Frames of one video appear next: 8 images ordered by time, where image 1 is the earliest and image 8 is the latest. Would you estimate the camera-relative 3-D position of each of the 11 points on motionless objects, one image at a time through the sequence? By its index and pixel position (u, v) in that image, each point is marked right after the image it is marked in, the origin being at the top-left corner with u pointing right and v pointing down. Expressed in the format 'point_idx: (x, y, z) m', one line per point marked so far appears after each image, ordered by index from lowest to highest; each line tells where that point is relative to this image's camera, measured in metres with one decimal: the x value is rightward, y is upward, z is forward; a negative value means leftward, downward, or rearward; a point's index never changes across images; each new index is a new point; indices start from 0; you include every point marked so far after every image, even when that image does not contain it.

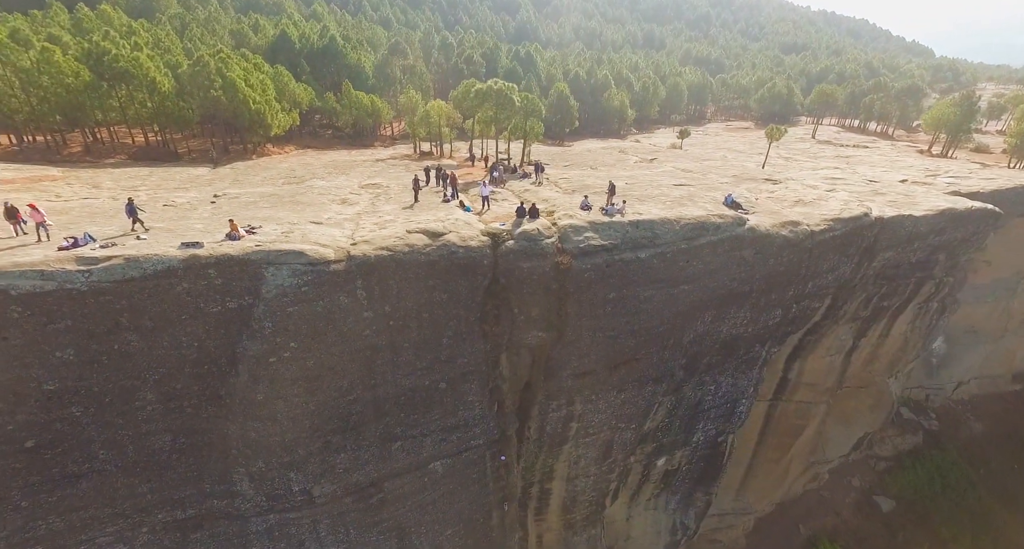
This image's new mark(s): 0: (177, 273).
0: (-6.9, 0.0, +9.7) m
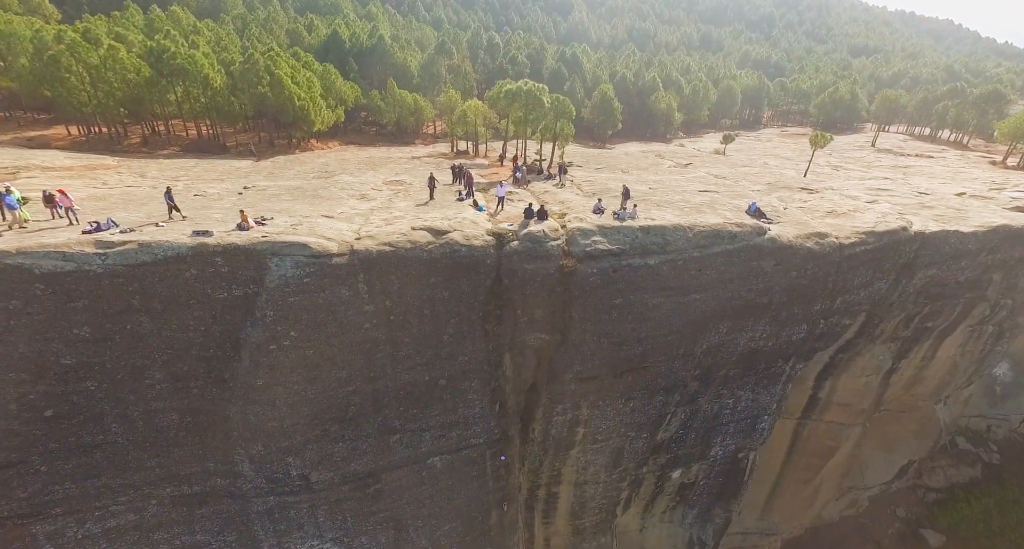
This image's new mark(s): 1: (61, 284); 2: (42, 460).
0: (-7.1, +0.3, +10.2) m
1: (-9.2, -0.2, +9.6) m
2: (-10.6, -4.1, +10.6) m
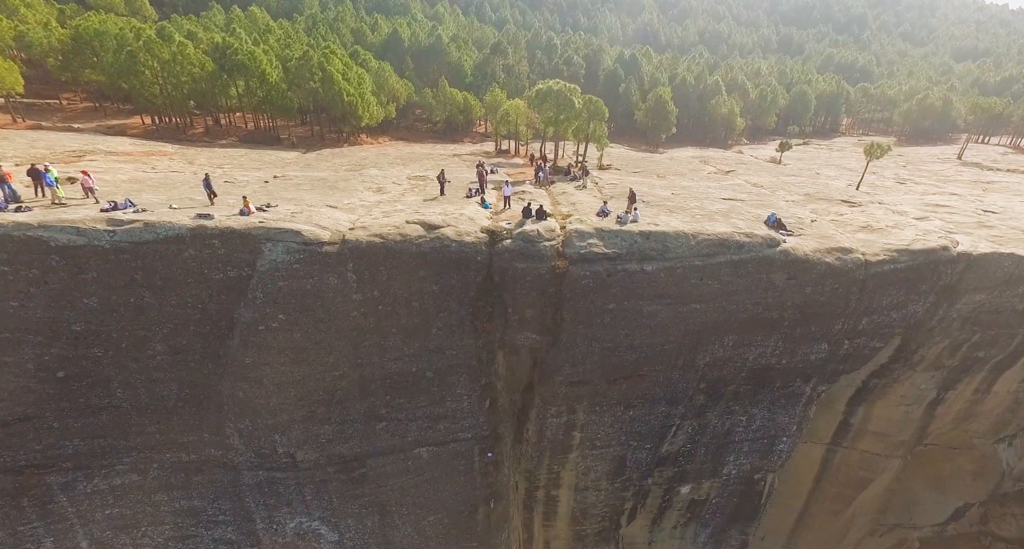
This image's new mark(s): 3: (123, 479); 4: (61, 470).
0: (-7.5, +0.8, +10.8) m
1: (-9.7, +0.4, +10.4) m
2: (-11.2, -3.5, +11.6) m
3: (-10.6, -5.6, +12.9) m
4: (-11.8, -5.1, +12.4) m
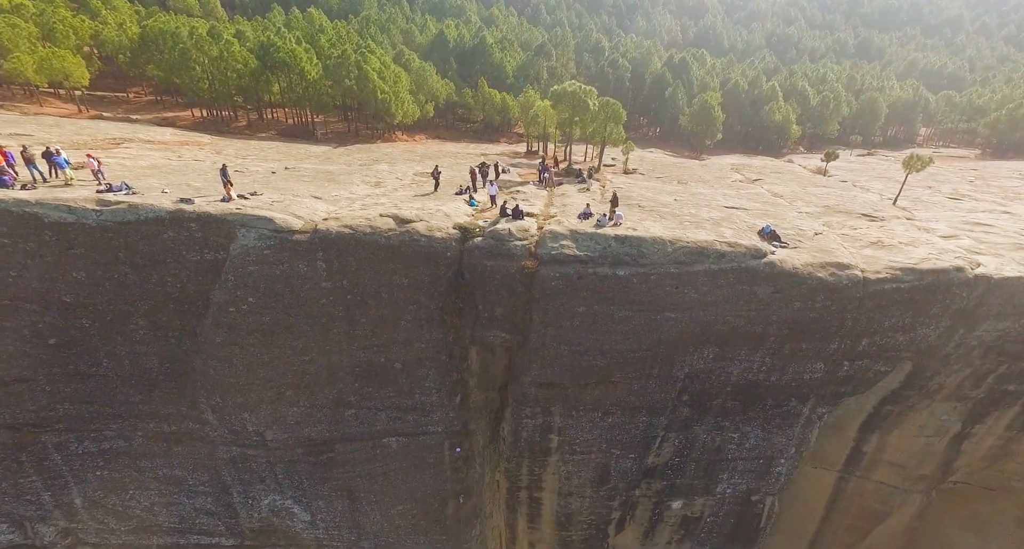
0: (-8.5, +1.3, +11.5) m
1: (-10.7, +1.0, +11.3) m
2: (-12.3, -2.8, +12.5) m
3: (-11.7, -4.9, +13.8) m
4: (-12.9, -4.4, +13.4) m
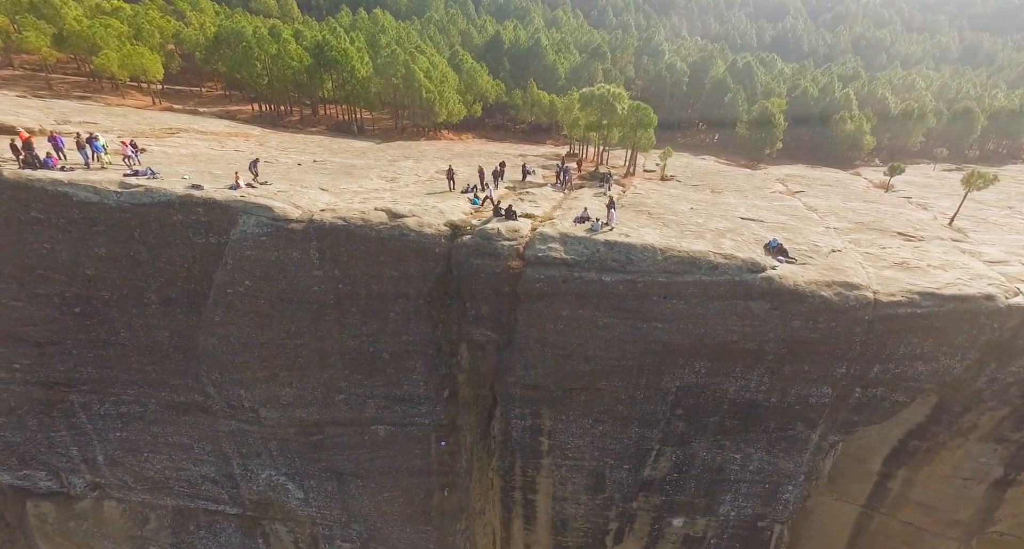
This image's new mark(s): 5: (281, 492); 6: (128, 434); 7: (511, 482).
0: (-8.8, +1.8, +12.4) m
1: (-11.1, +1.6, +12.4) m
2: (-12.8, -2.0, +13.8) m
3: (-12.2, -4.2, +15.0) m
4: (-13.4, -3.6, +14.7) m
5: (-7.8, -7.4, +16.1) m
6: (-12.7, -5.3, +15.6) m
7: (+0.2, -7.5, +17.1) m
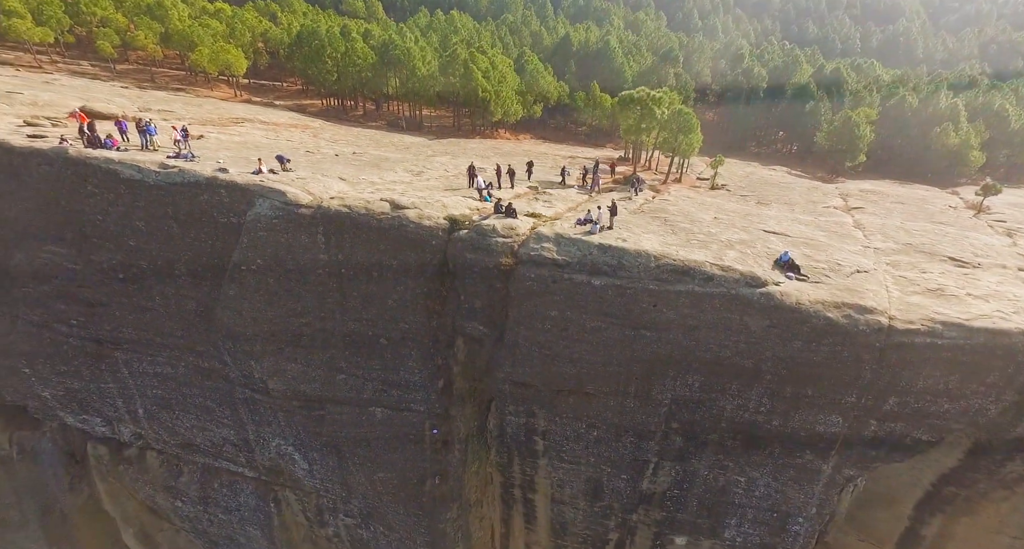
0: (-8.9, +2.5, +13.7) m
1: (-11.2, +2.5, +14.0) m
2: (-13.0, -1.1, +15.6) m
3: (-12.3, -3.3, +16.7) m
4: (-13.6, -2.6, +16.5) m
5: (-8.1, -6.8, +17.2) m
6: (-12.9, -4.3, +17.3) m
7: (-0.1, -7.4, +17.3) m
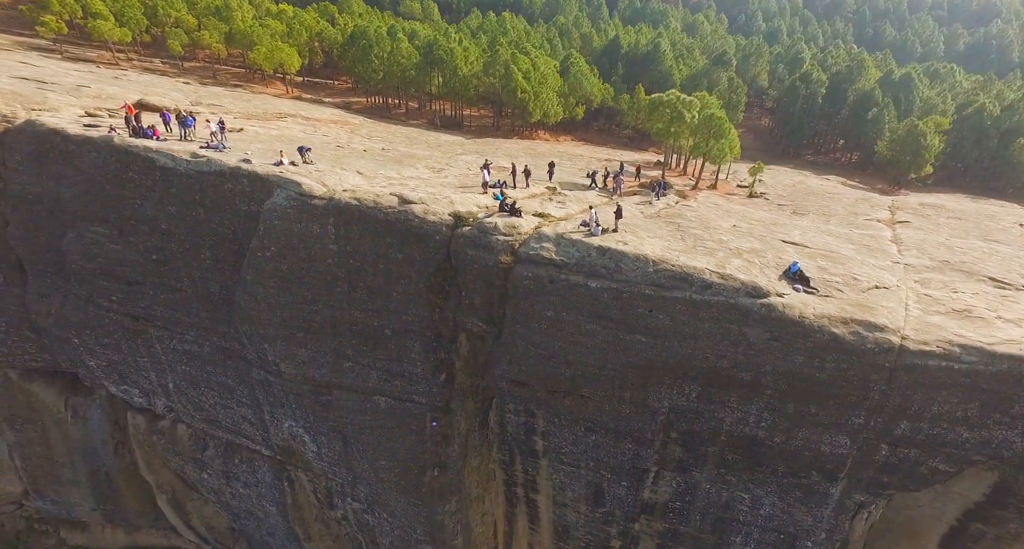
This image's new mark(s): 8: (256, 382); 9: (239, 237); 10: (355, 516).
0: (-8.8, +3.0, +14.6) m
1: (-11.0, +3.1, +15.0) m
2: (-12.8, -0.4, +16.8) m
3: (-12.2, -2.6, +17.8) m
4: (-13.4, -1.9, +17.8) m
5: (-8.1, -6.3, +18.0) m
6: (-12.7, -3.7, +18.5) m
7: (-0.1, -7.3, +17.4) m
8: (-9.3, -3.9, +17.2) m
9: (-8.6, +1.2, +15.0) m
10: (-6.3, -9.7, +19.1) m
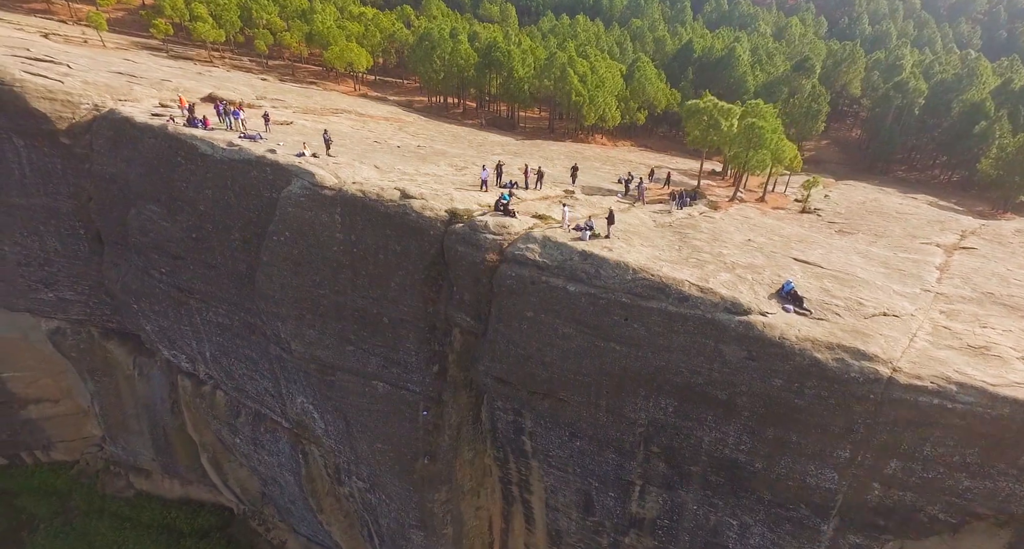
0: (-8.7, +3.6, +16.0) m
1: (-10.9, +3.9, +16.7) m
2: (-12.7, +0.5, +18.7) m
3: (-12.1, -1.8, +19.6) m
4: (-13.2, -1.0, +19.7) m
5: (-8.3, -5.8, +19.3) m
6: (-12.6, -2.7, +20.4) m
7: (-0.6, -7.3, +17.7) m
8: (-9.5, -3.2, +18.6) m
9: (-8.7, +1.8, +16.4) m
10: (-6.7, -9.3, +20.2) m
